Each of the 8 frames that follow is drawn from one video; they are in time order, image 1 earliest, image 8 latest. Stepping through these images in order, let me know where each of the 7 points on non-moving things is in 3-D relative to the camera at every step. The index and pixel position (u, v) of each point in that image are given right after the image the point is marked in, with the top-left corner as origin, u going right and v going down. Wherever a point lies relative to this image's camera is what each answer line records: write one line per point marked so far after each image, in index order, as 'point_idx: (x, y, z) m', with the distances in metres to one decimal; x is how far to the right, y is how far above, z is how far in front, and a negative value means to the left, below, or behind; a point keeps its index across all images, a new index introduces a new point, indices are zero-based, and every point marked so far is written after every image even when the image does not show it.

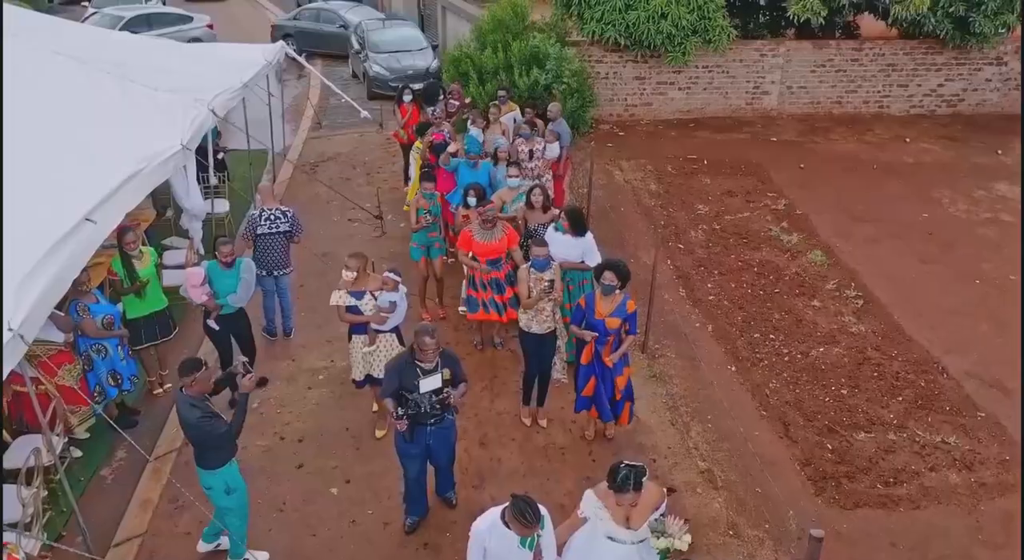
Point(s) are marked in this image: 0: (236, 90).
0: (-3.1, +2.1, +9.6) m
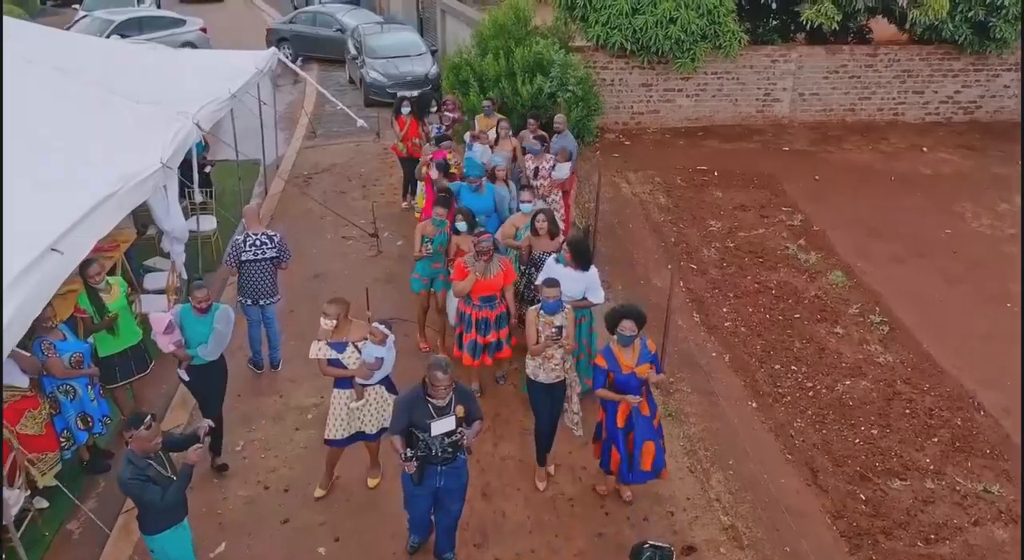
0: (-3.0, +1.9, +9.1) m
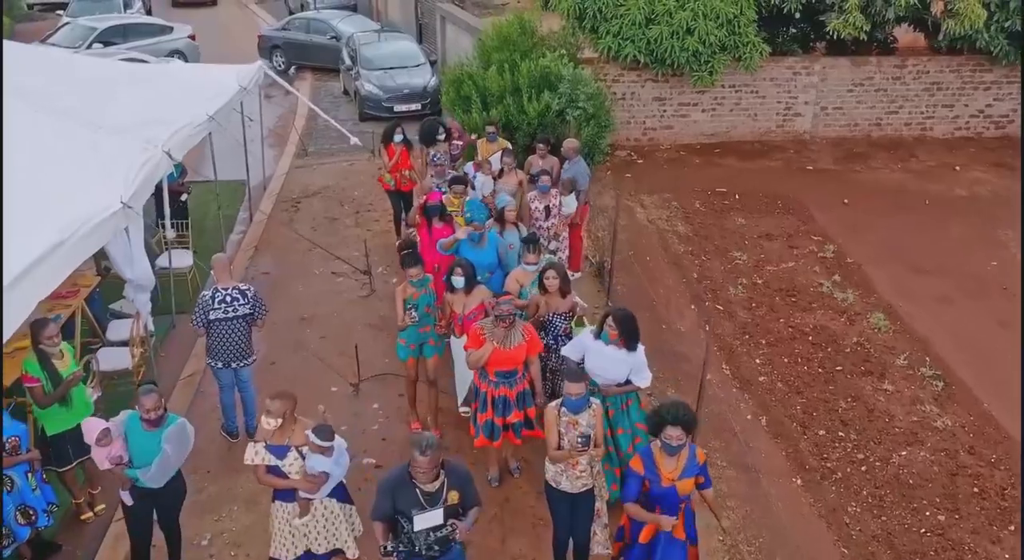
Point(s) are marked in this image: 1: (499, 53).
0: (-3.0, +1.5, +8.2) m
1: (-0.2, +3.0, +11.5) m
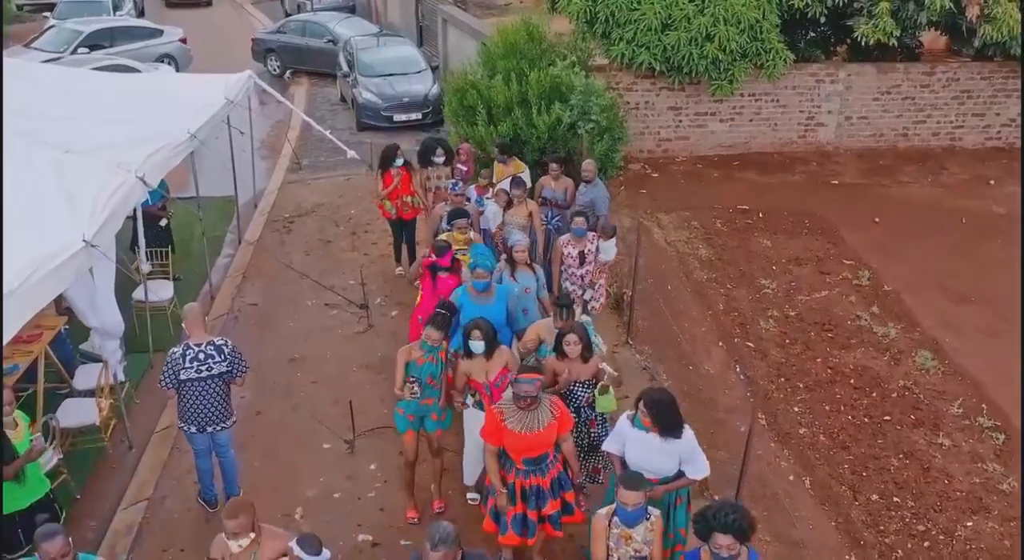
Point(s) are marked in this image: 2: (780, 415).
0: (-2.9, +1.2, +7.5) m
1: (-0.1, +2.7, +10.7) m
2: (+2.0, -1.0, +6.6) m
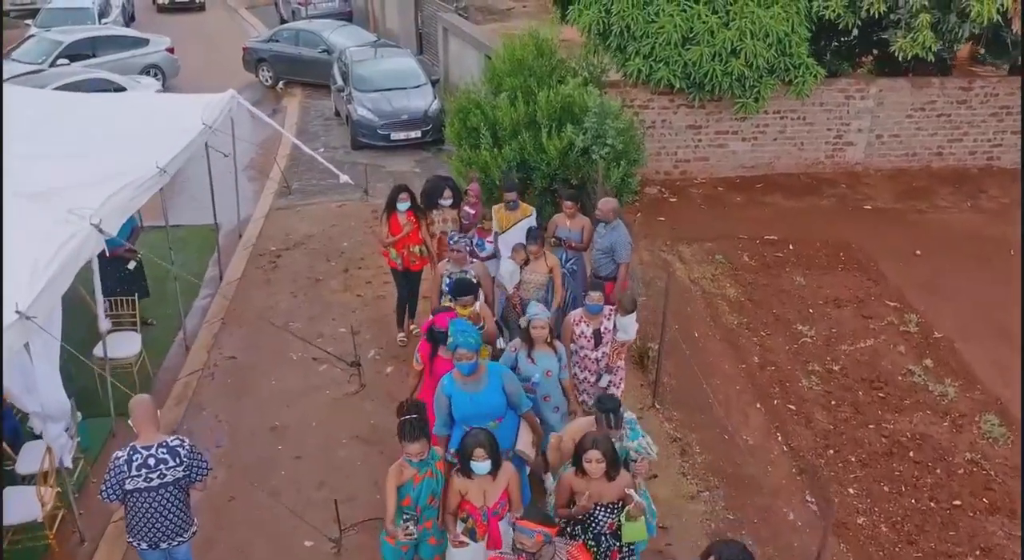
0: (-2.8, +0.8, +6.6) m
1: (0.0, +2.3, +9.9) m
2: (+2.1, -1.4, +5.7) m
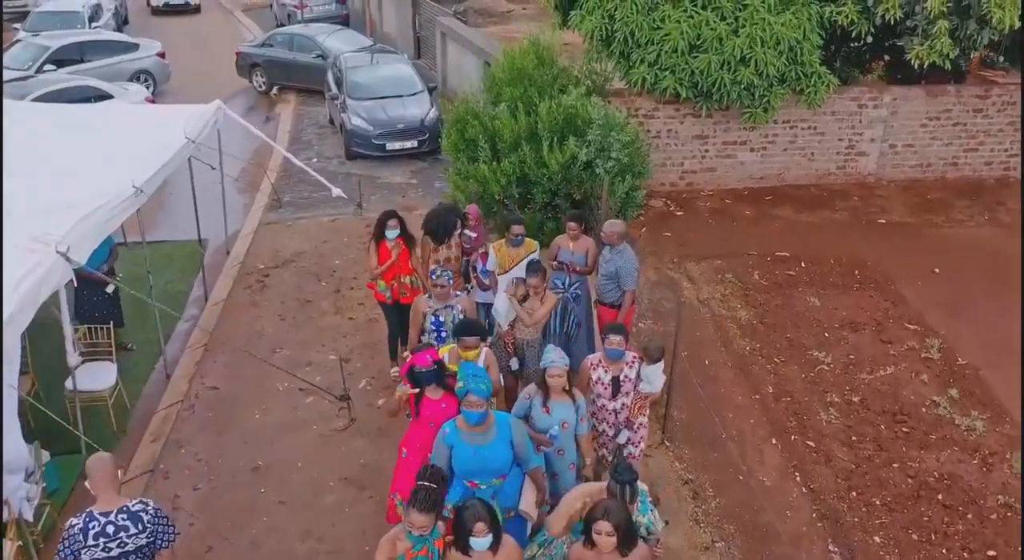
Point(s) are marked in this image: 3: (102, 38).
0: (-2.8, +0.6, +6.2) m
1: (0.0, +2.1, +9.4) m
2: (+2.1, -1.6, +5.3) m
3: (-7.3, +4.3, +15.5) m
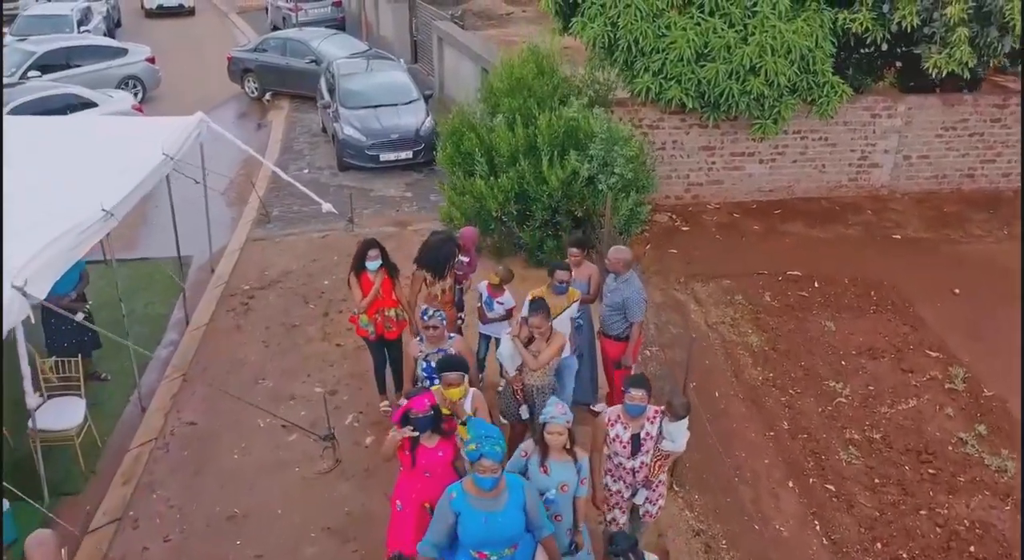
0: (-2.8, +0.3, +5.8) m
1: (0.0, +1.9, +9.0) m
2: (+2.1, -1.8, +4.9) m
3: (-7.3, +4.1, +15.0) m
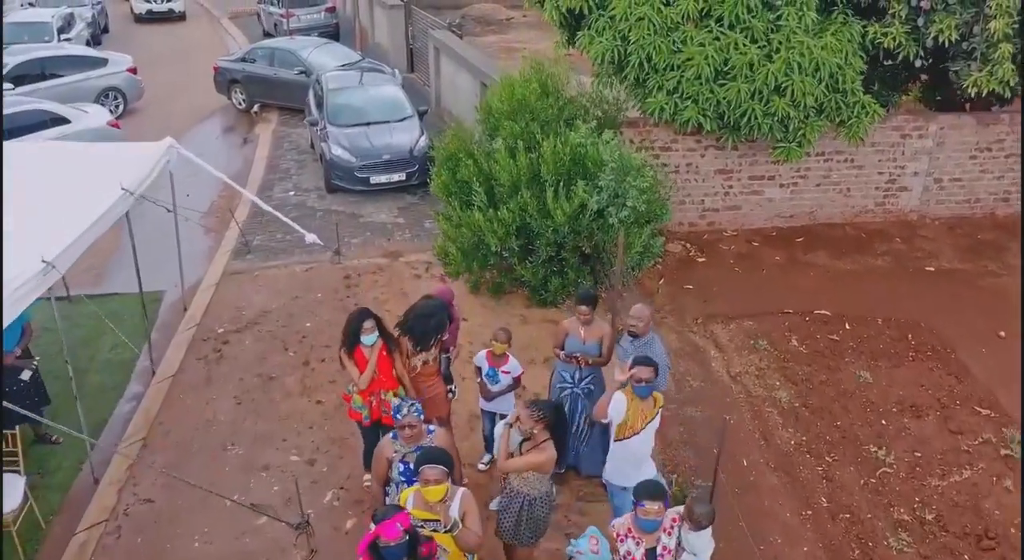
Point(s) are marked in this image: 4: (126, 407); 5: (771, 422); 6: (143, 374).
0: (-2.8, 0.0, +5.0) m
1: (0.0, +1.5, +8.2) m
2: (+2.1, -2.2, +4.1) m
3: (-7.3, +3.7, +14.2) m
4: (-3.0, -1.0, +6.7) m
5: (+1.9, -1.1, +6.5) m
6: (-3.0, -0.8, +7.0) m
